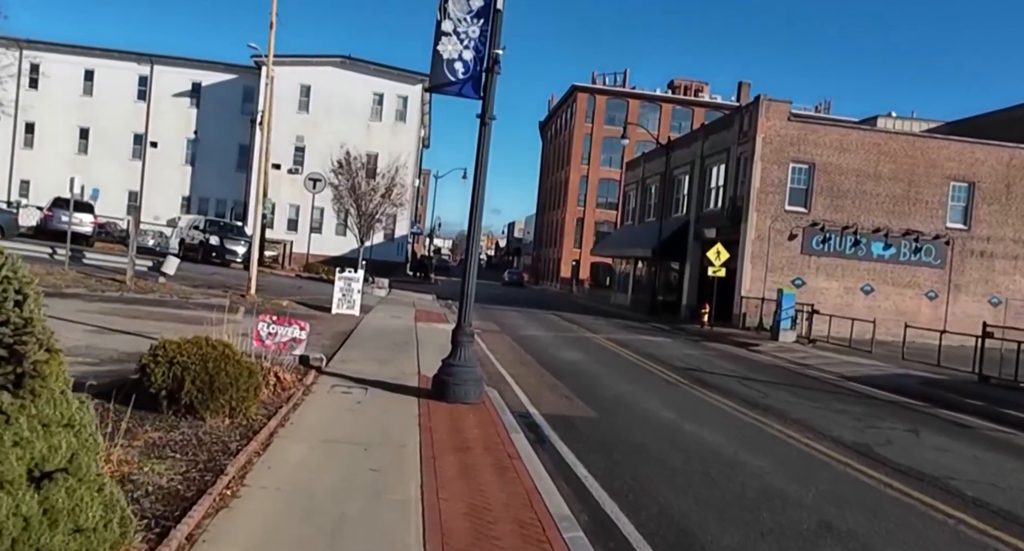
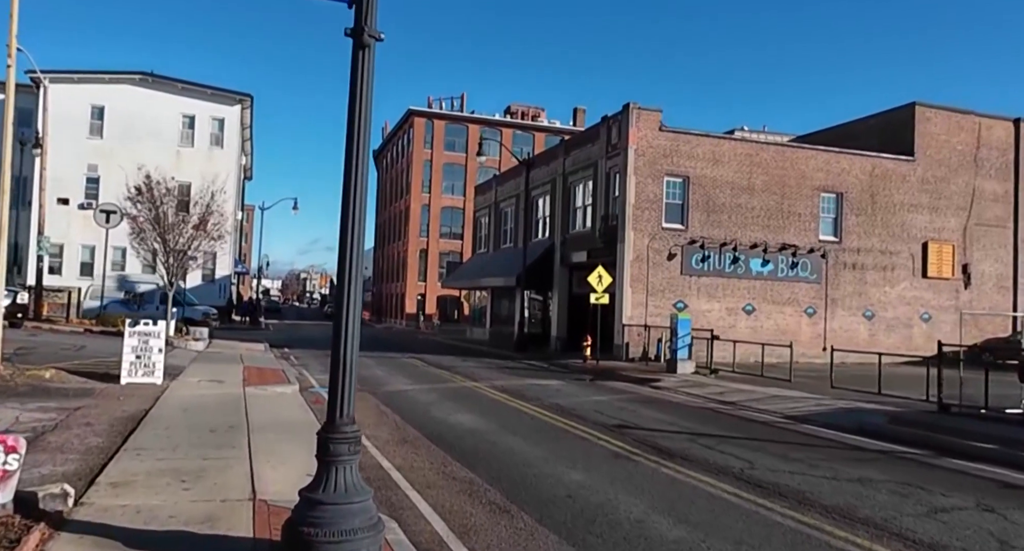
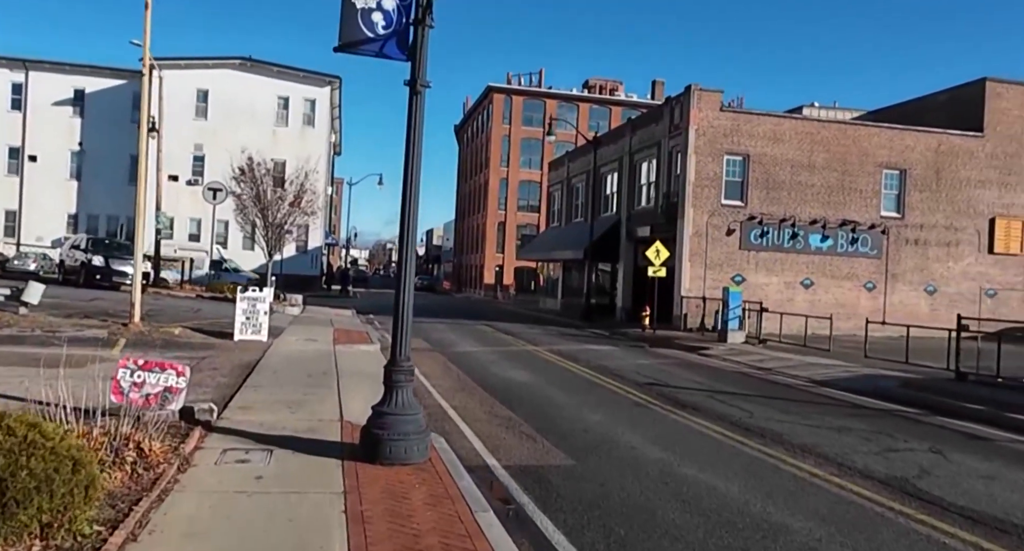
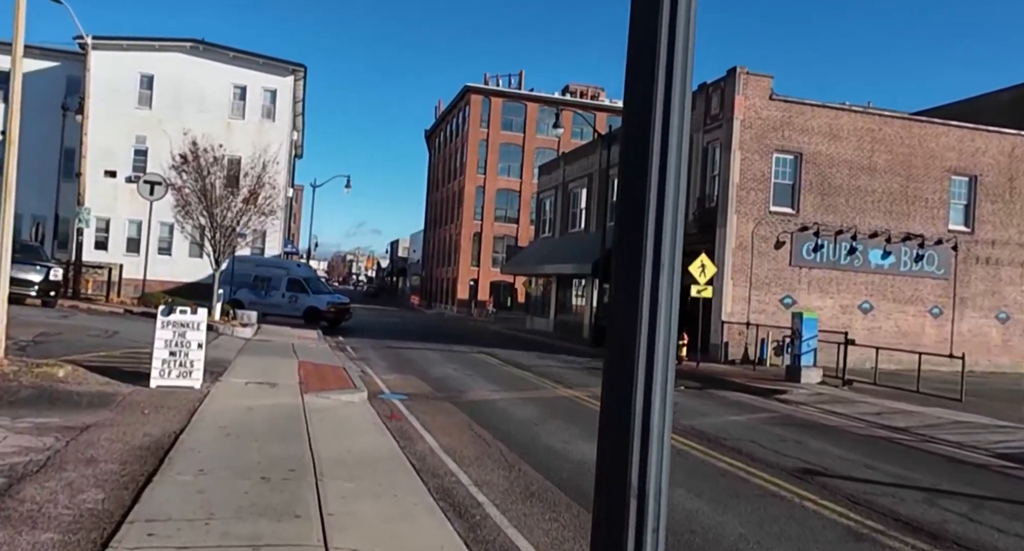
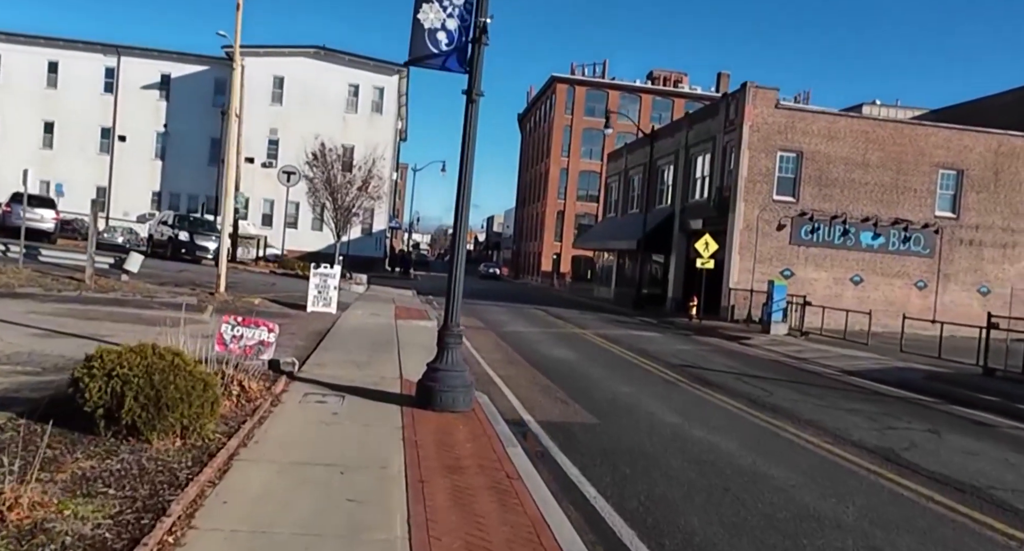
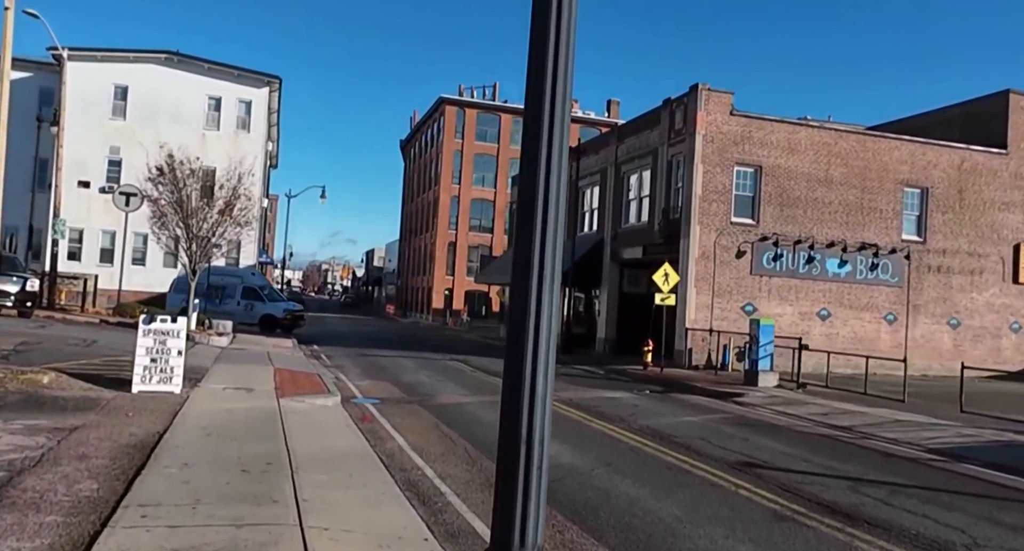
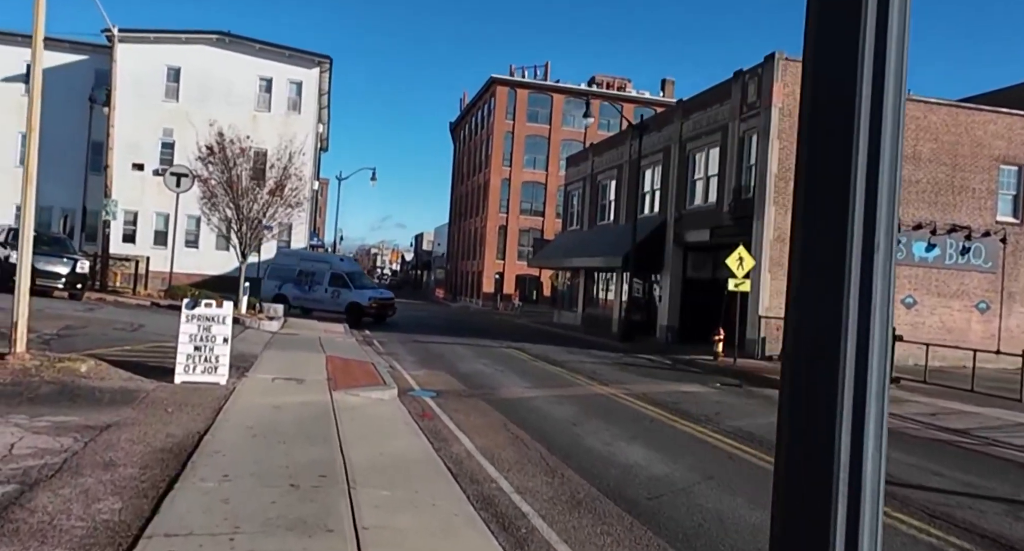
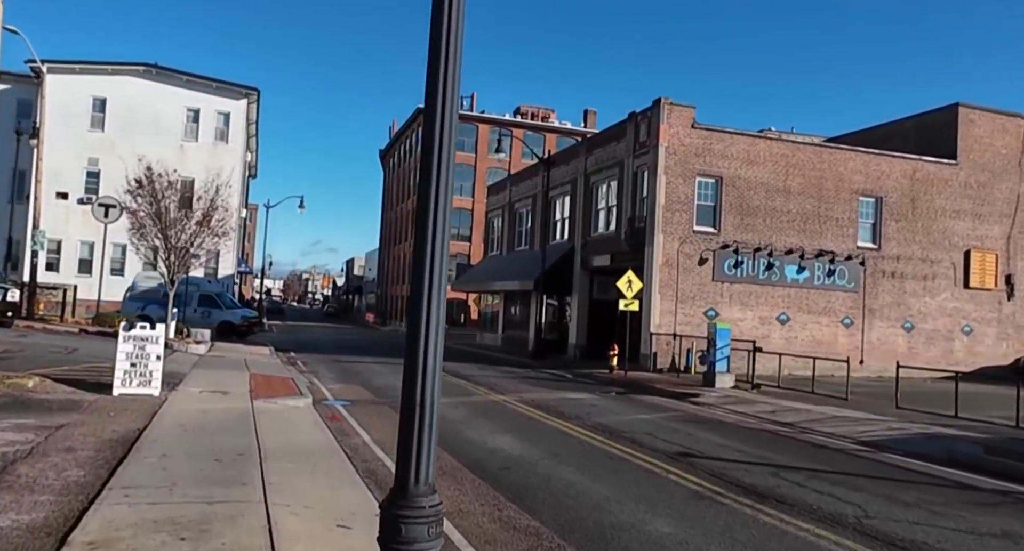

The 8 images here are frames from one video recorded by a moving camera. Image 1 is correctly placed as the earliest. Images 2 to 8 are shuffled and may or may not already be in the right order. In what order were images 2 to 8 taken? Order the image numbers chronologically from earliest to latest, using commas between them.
5, 3, 2, 8, 6, 4, 7
